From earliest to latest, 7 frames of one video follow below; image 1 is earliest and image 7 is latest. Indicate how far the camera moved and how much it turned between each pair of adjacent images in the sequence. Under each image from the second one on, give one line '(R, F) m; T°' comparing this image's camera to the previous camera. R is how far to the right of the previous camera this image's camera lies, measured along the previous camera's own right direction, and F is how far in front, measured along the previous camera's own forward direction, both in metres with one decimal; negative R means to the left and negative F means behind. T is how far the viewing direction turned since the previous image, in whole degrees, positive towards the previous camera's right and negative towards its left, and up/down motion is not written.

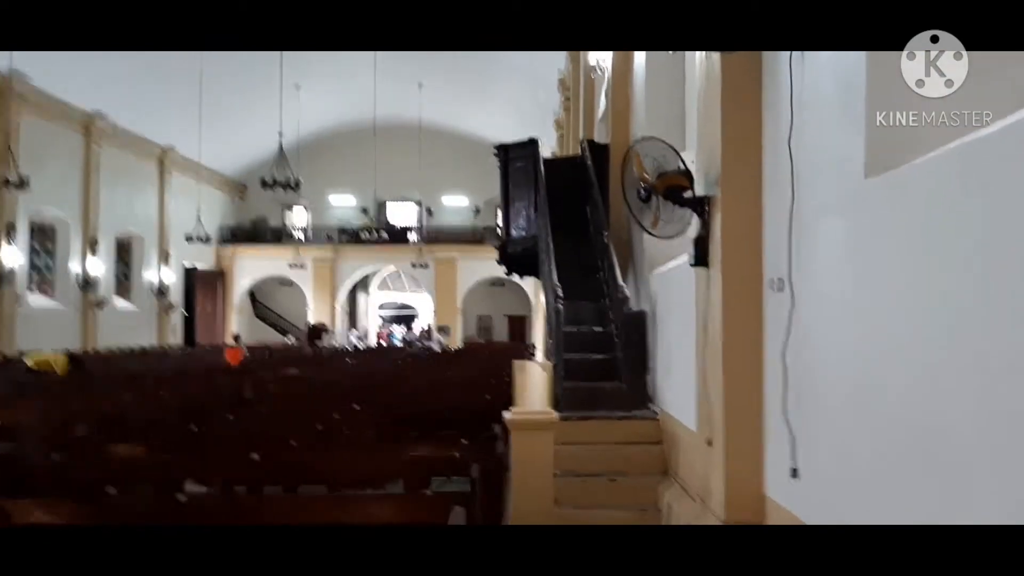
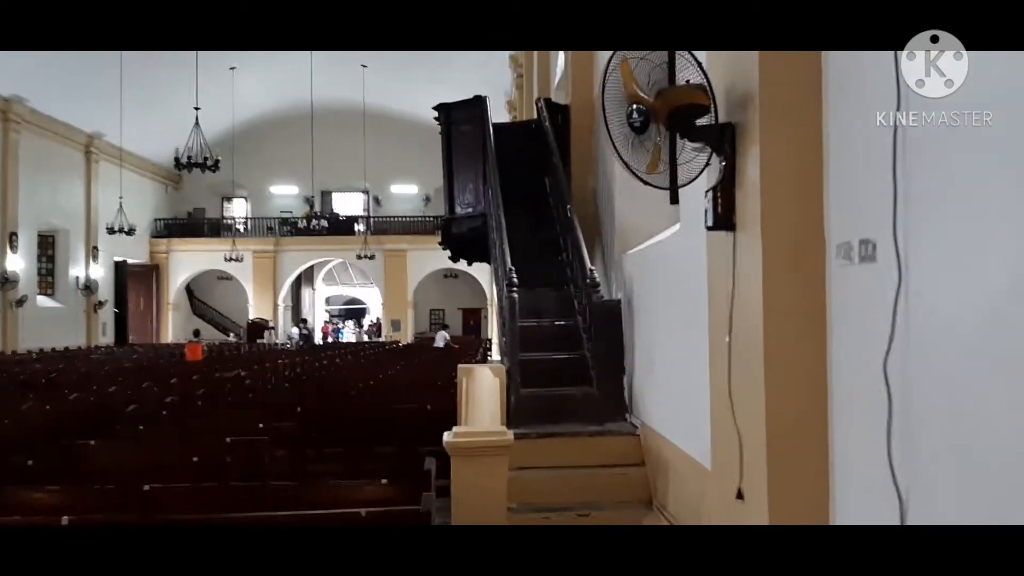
(+0.1, +0.9) m; +3°
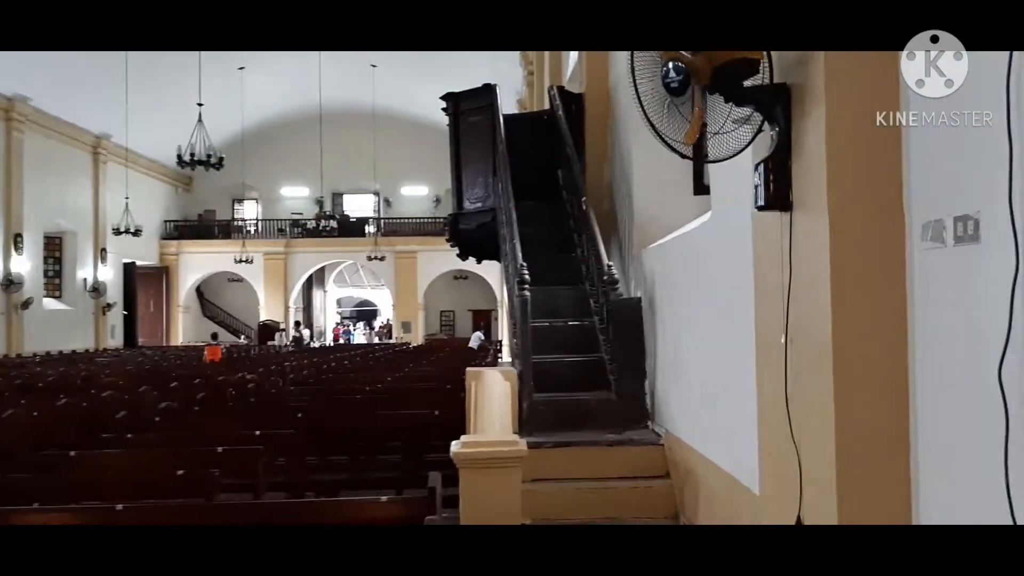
(0.0, +0.3) m; -1°
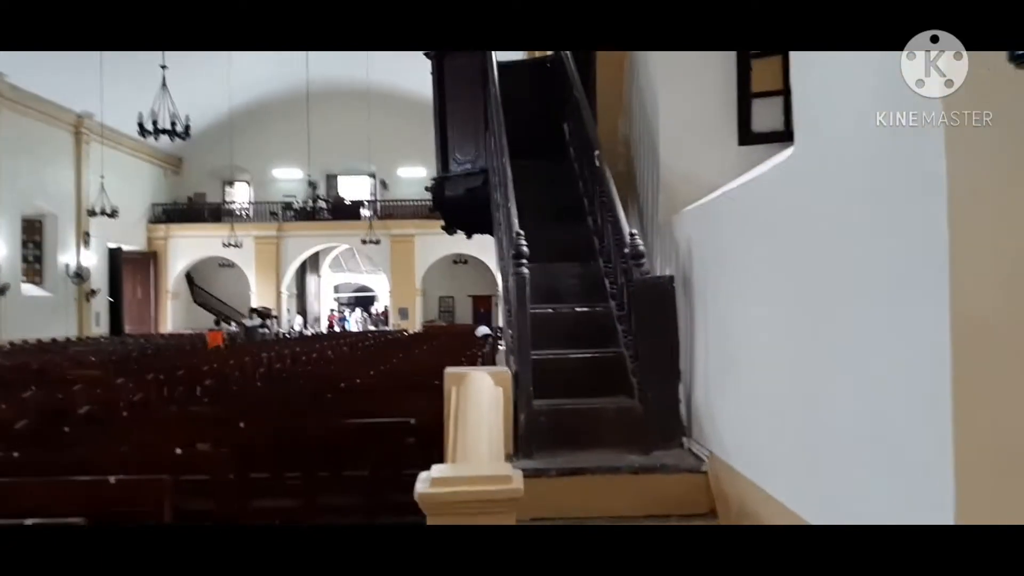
(0.0, +0.8) m; 0°
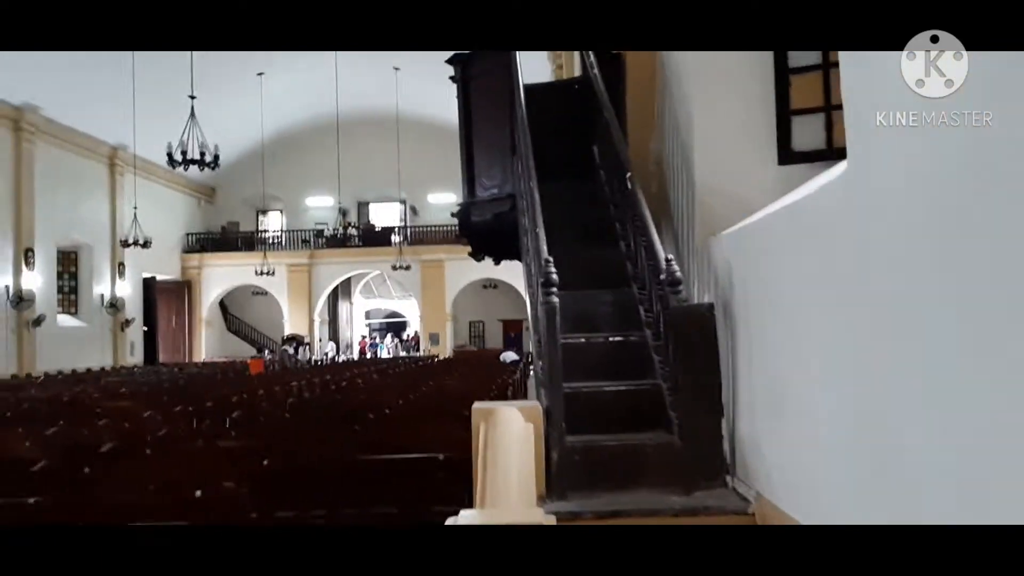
(0.0, +0.1) m; -2°
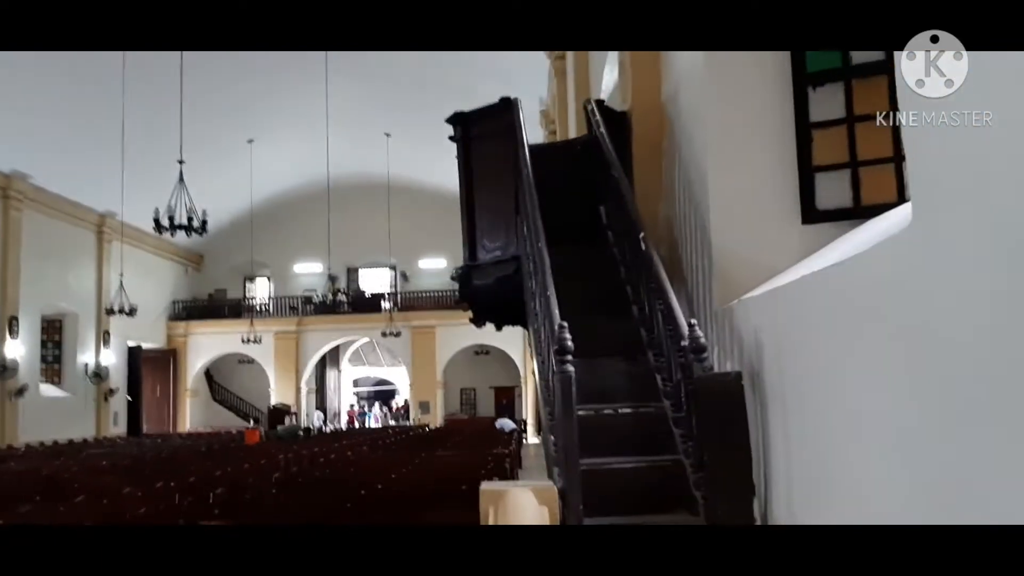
(-0.1, +0.2) m; +1°
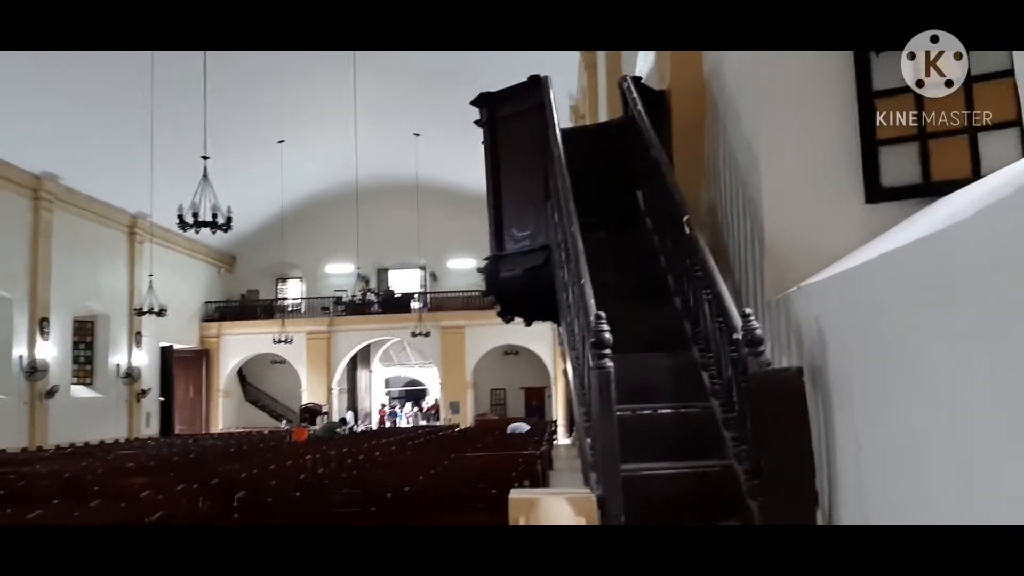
(0.0, +0.2) m; -2°
